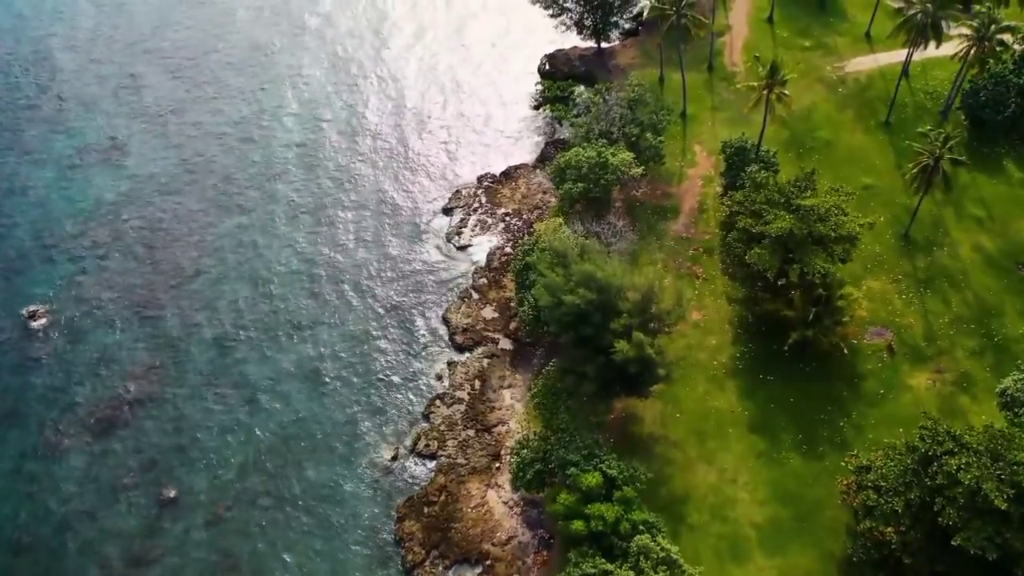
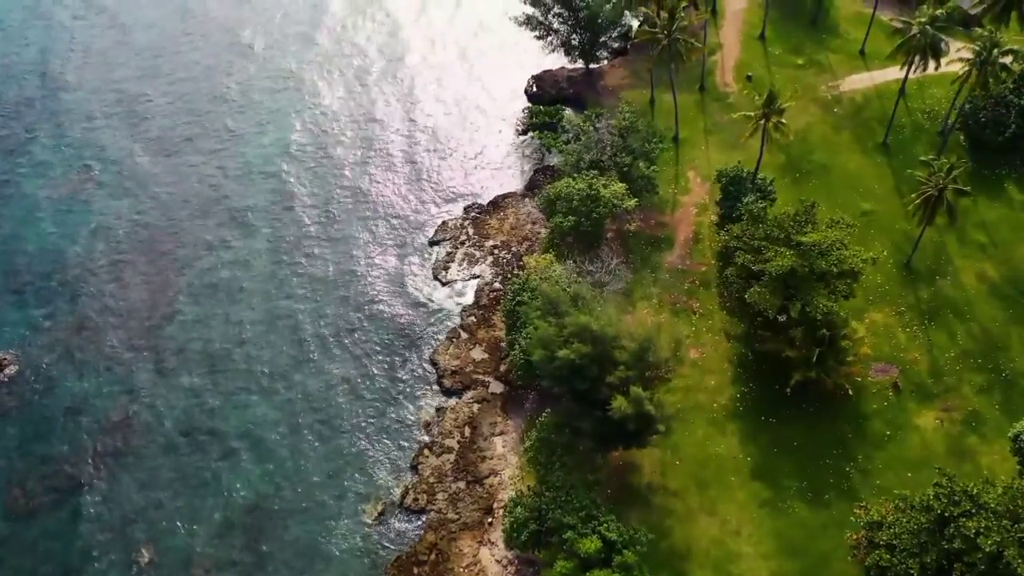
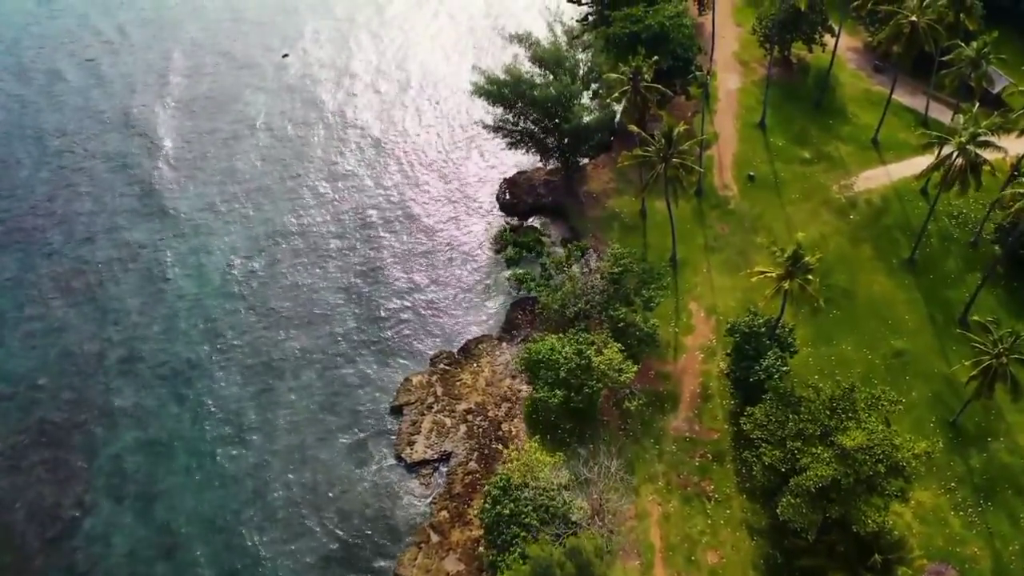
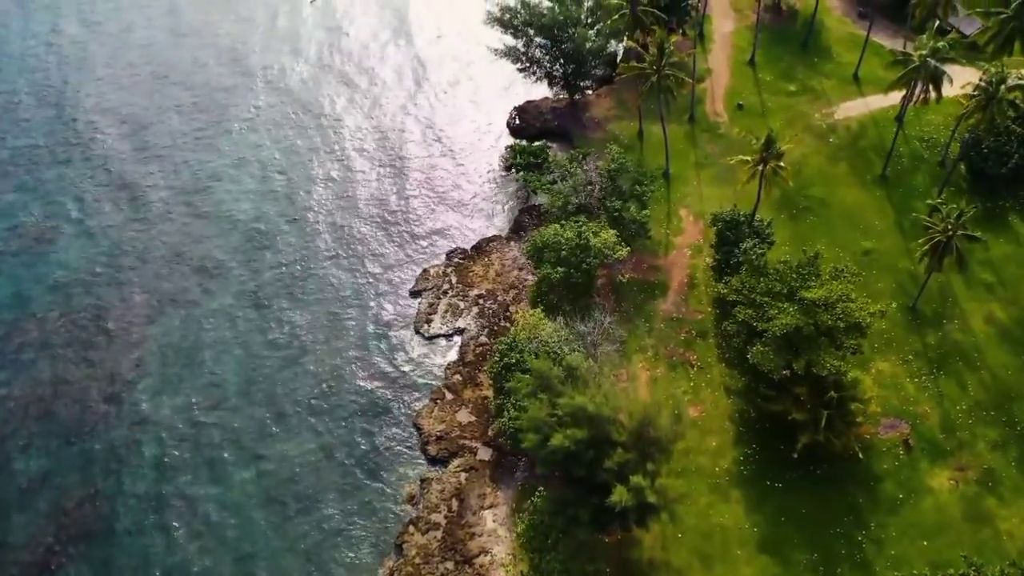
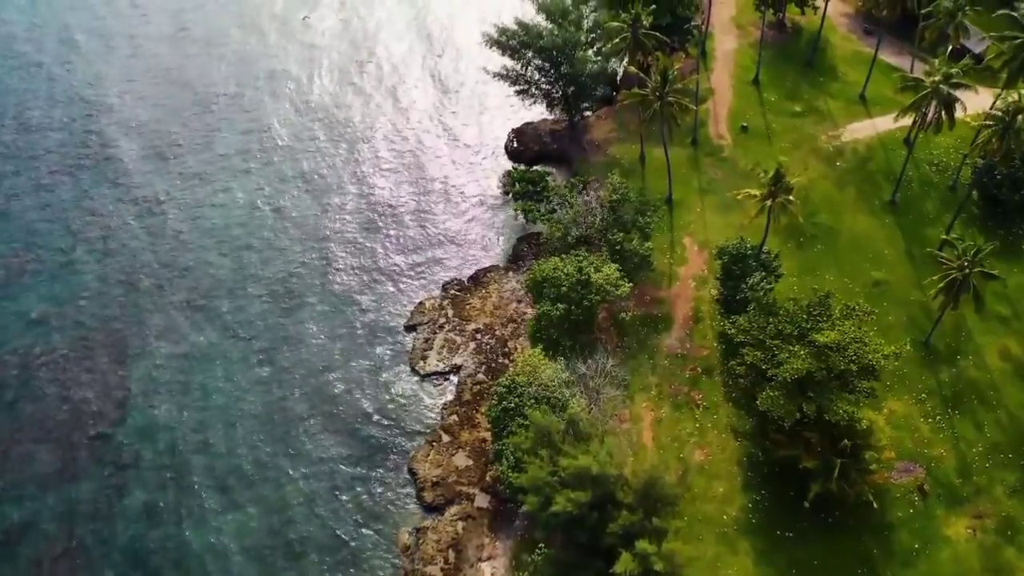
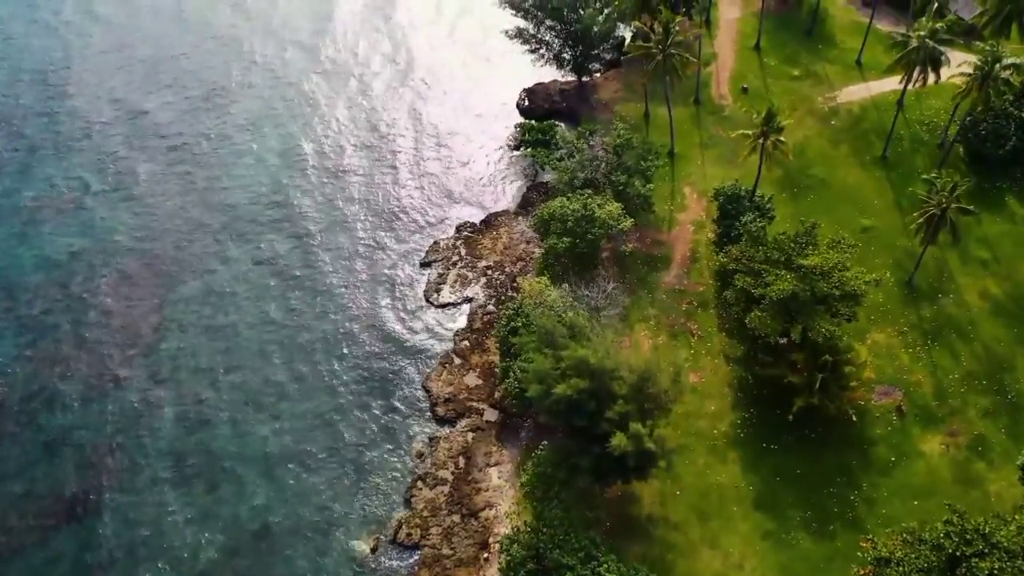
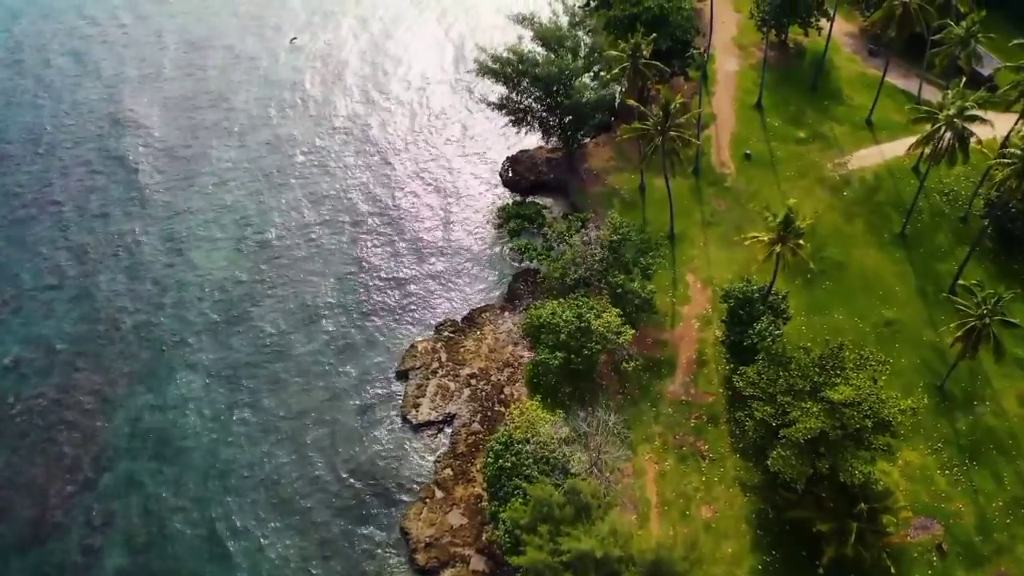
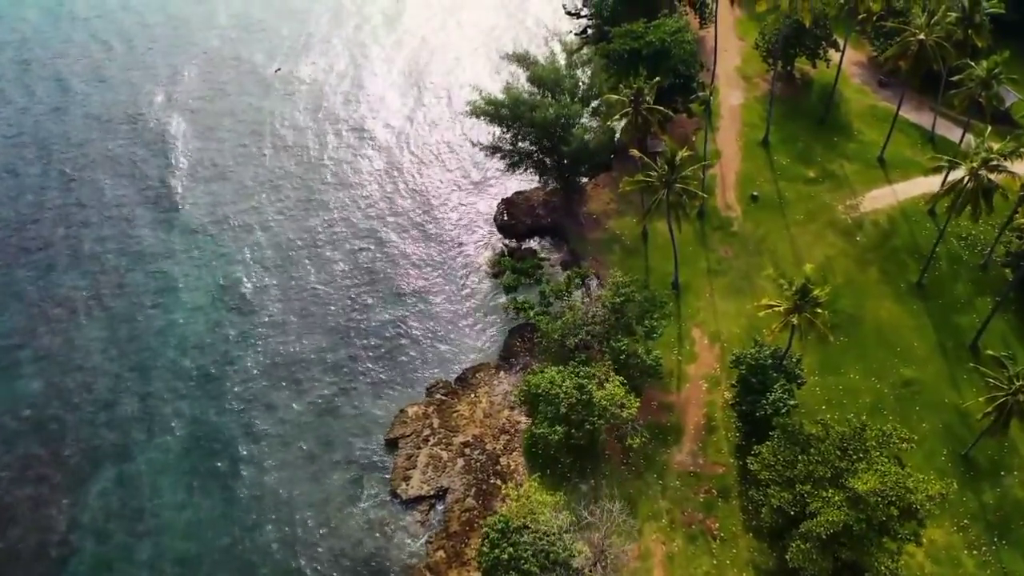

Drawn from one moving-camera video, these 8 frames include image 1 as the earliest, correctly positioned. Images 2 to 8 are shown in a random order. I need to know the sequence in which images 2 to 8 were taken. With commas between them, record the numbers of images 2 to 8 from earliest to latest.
2, 6, 4, 5, 7, 3, 8
